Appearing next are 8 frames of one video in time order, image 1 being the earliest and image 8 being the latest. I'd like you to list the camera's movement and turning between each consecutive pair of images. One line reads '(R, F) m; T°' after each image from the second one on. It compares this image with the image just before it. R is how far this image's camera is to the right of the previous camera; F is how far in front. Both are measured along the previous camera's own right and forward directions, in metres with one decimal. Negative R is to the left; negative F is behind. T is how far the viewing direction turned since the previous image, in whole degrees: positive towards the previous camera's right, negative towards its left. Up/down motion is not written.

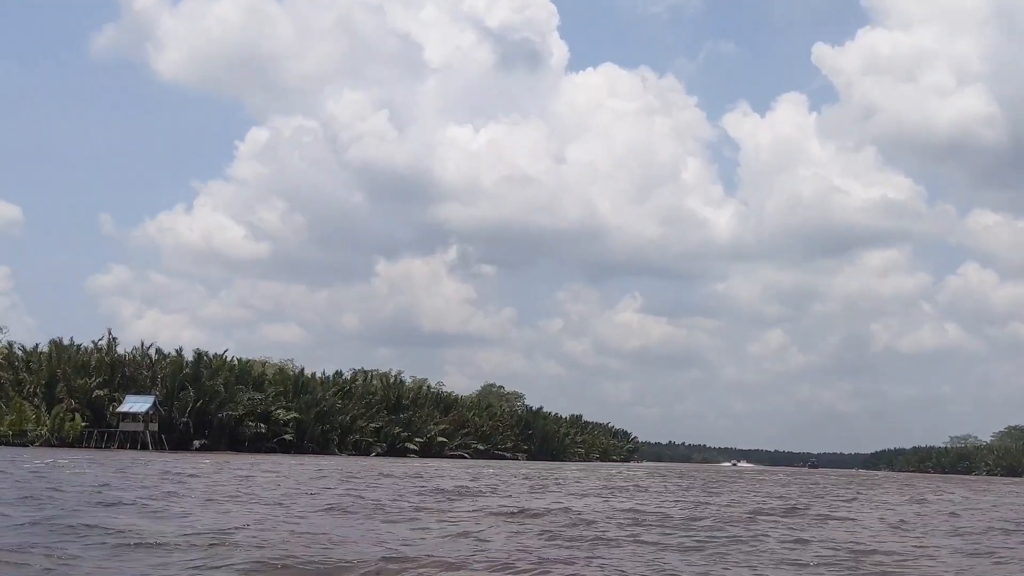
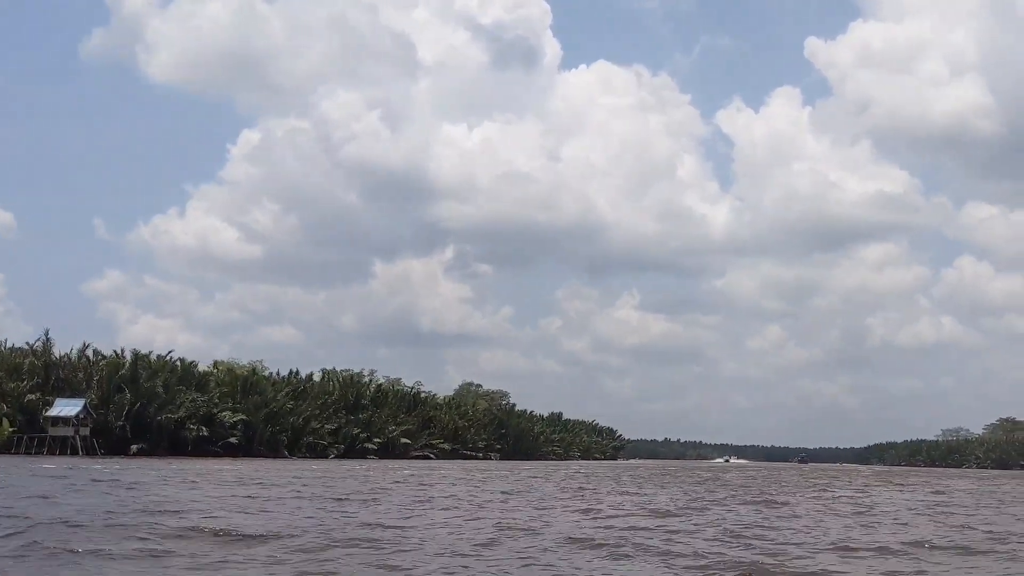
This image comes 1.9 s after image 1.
(+1.1, +1.1) m; 0°
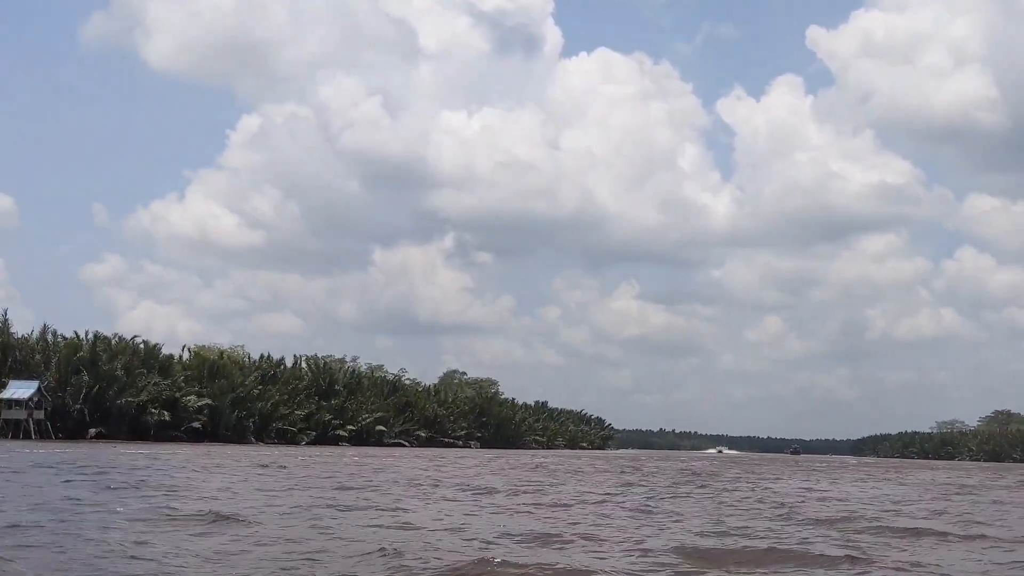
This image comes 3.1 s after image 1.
(+0.7, +0.7) m; 0°
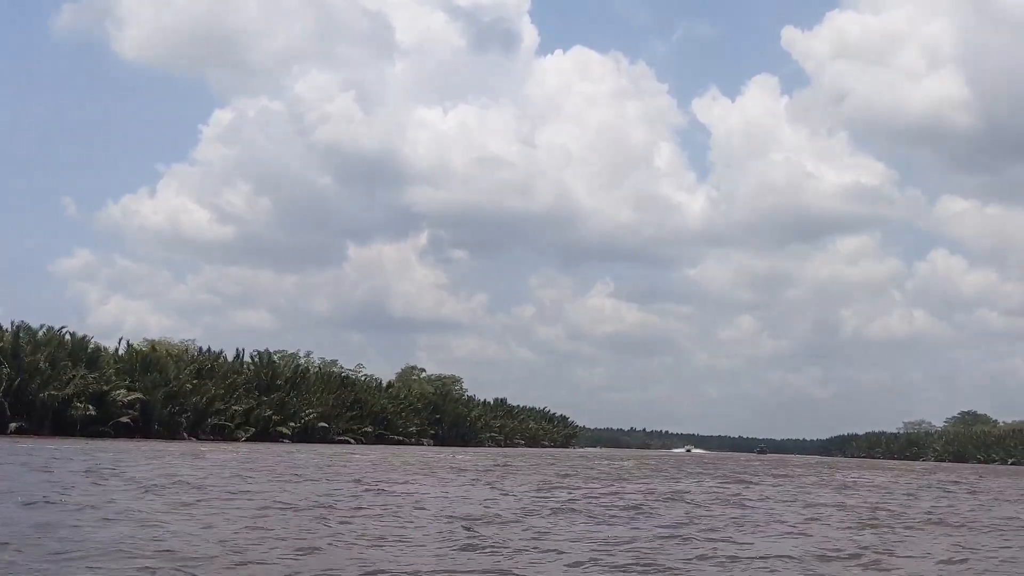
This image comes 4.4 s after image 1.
(+0.7, +0.9) m; +1°
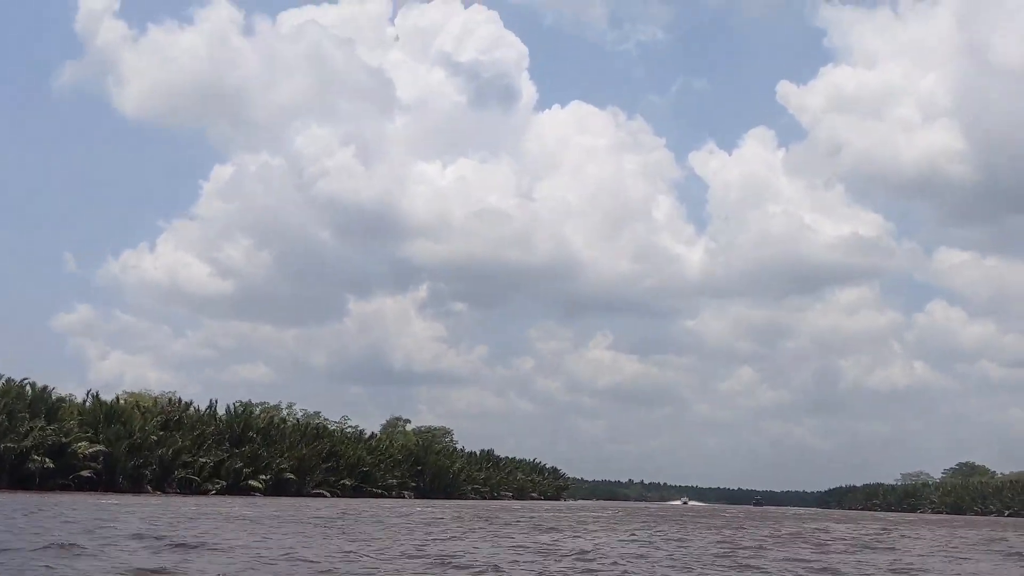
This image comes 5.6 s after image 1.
(+0.7, +0.6) m; 0°
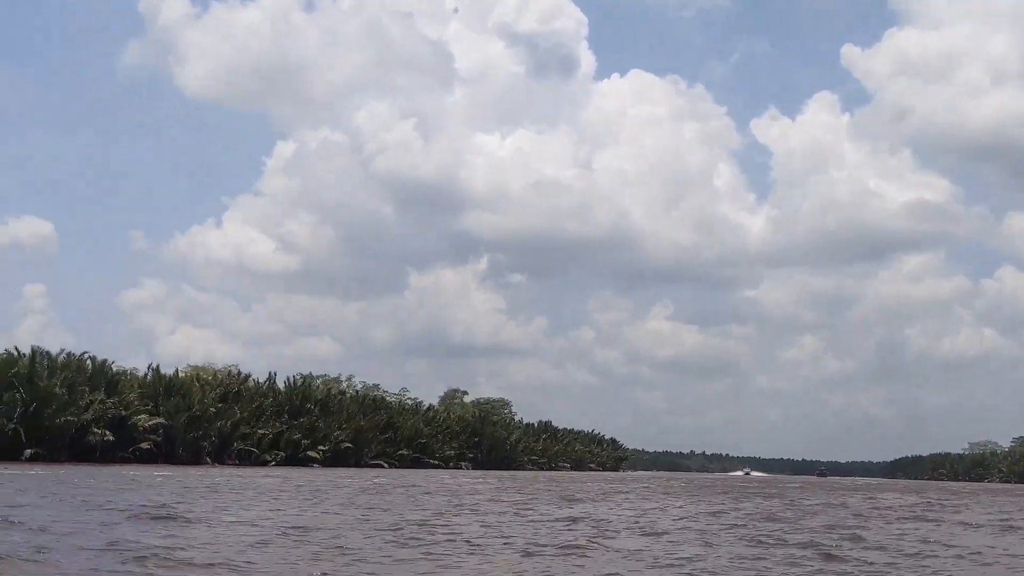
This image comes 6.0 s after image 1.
(+0.2, +0.2) m; -3°
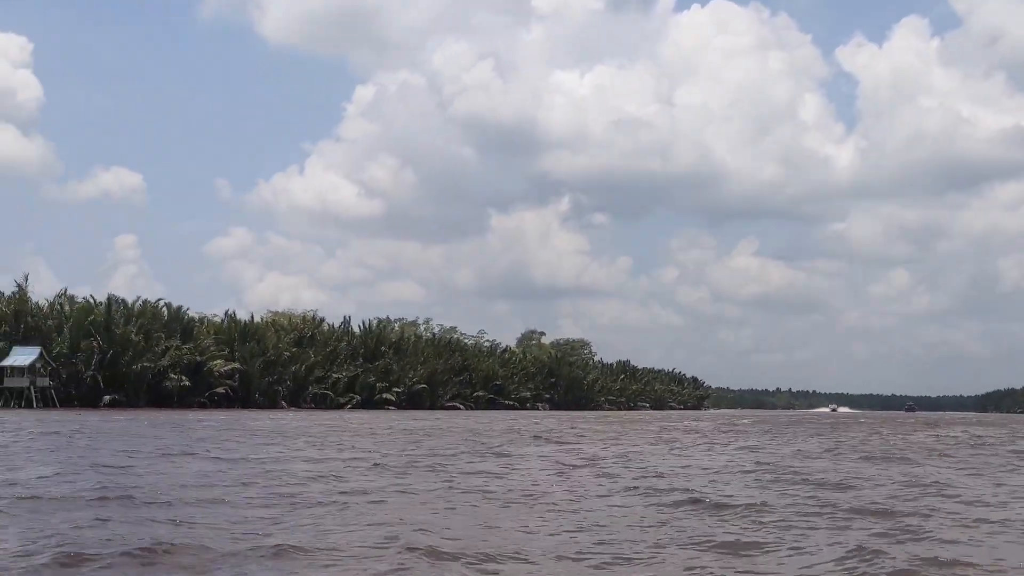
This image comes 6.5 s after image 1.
(+0.3, +0.3) m; -4°
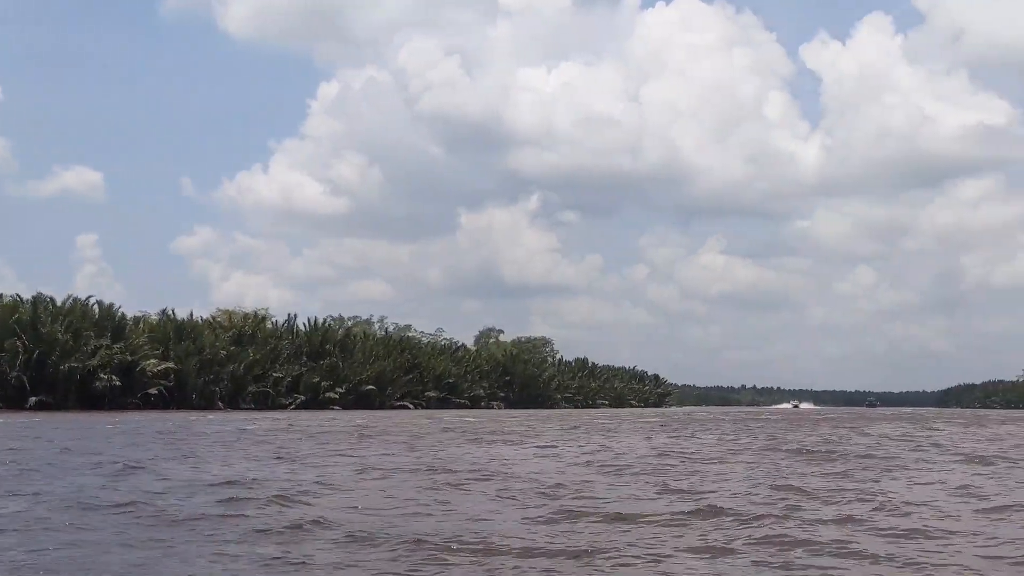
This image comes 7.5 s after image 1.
(+0.5, +0.7) m; +1°
